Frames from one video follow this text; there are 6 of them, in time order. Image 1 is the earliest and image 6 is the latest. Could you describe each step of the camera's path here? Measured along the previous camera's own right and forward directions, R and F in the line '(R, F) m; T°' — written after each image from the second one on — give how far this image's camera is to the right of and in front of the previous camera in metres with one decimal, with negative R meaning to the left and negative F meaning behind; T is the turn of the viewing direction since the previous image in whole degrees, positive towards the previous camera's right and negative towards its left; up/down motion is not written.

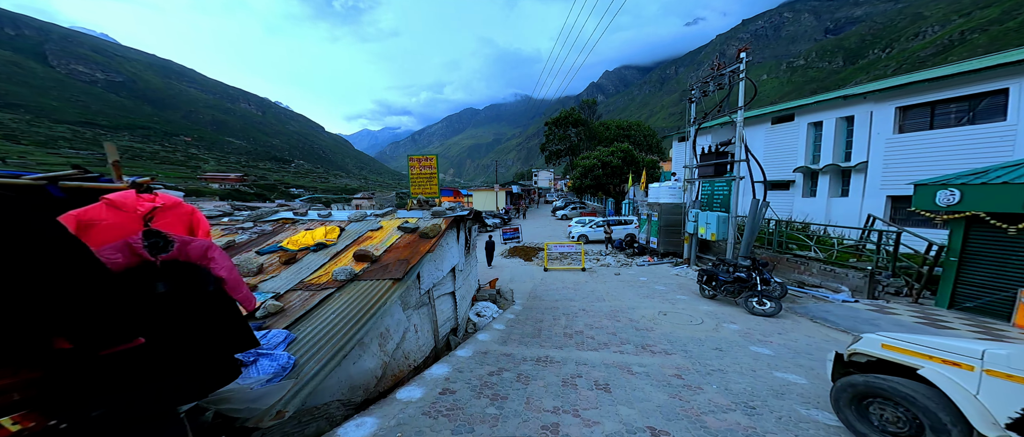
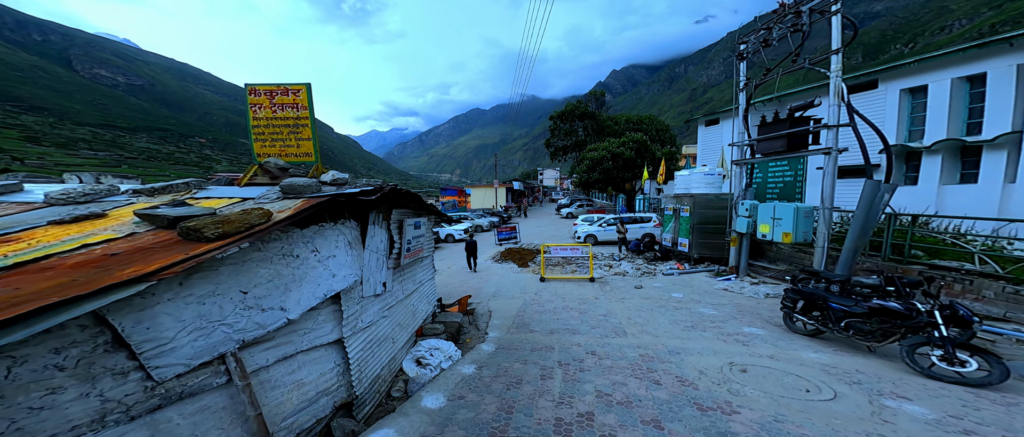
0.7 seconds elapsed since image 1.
(+0.6, +3.2) m; -1°
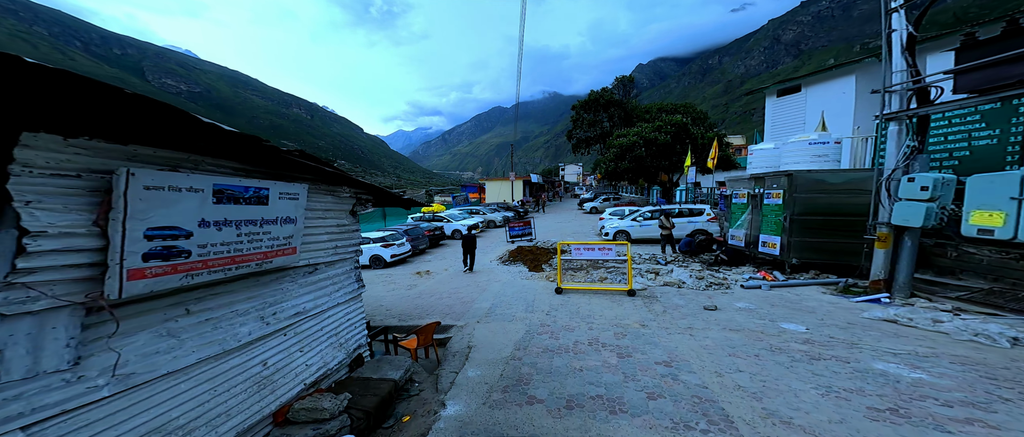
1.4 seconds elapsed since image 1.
(+0.4, +3.2) m; -4°
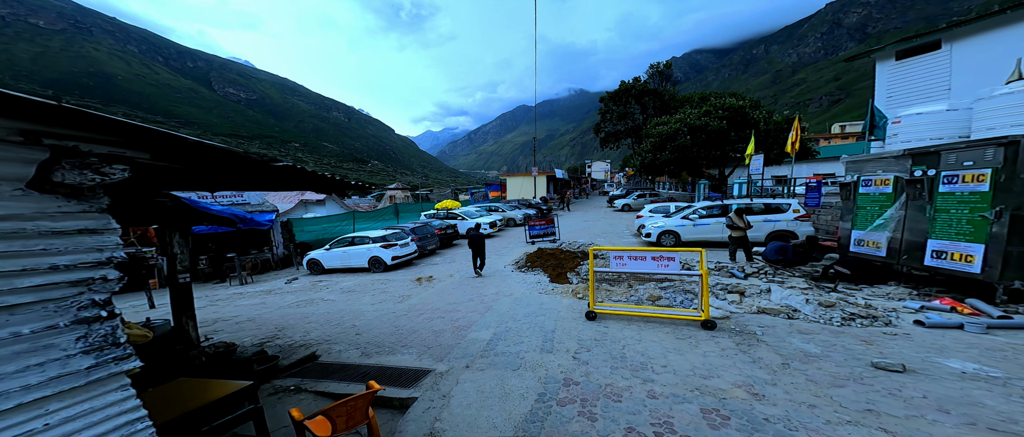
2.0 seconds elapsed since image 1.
(+0.2, +2.4) m; -4°
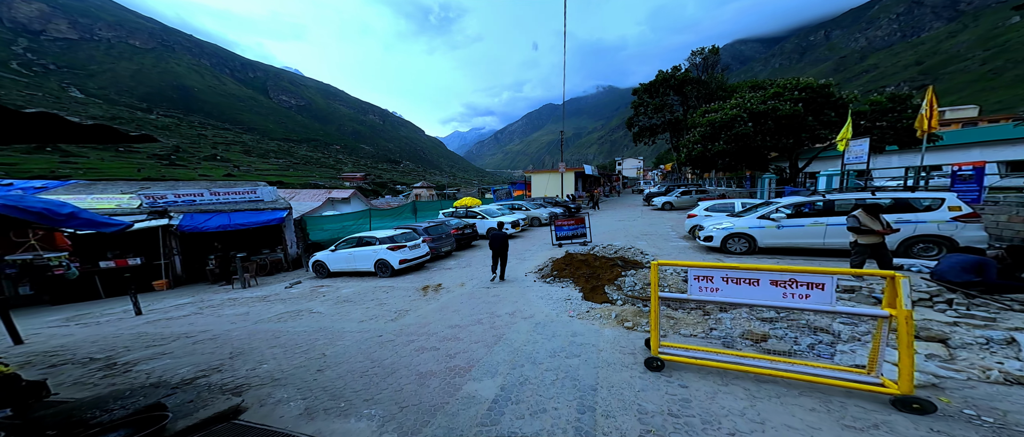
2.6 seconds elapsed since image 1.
(+0.1, +1.9) m; -5°
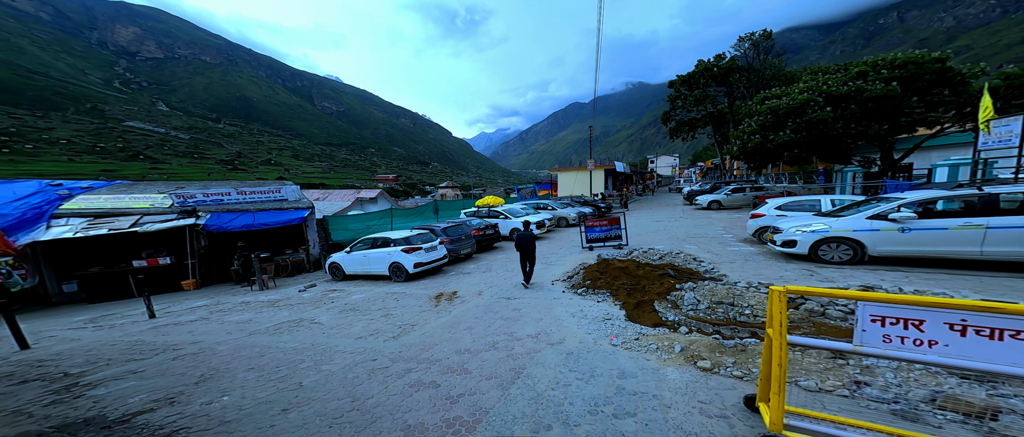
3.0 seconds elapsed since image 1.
(+0.1, +1.3) m; -5°
